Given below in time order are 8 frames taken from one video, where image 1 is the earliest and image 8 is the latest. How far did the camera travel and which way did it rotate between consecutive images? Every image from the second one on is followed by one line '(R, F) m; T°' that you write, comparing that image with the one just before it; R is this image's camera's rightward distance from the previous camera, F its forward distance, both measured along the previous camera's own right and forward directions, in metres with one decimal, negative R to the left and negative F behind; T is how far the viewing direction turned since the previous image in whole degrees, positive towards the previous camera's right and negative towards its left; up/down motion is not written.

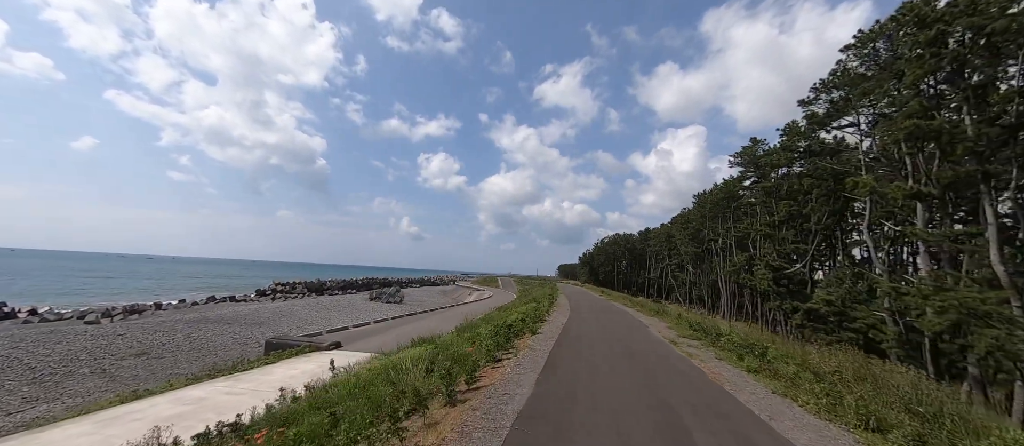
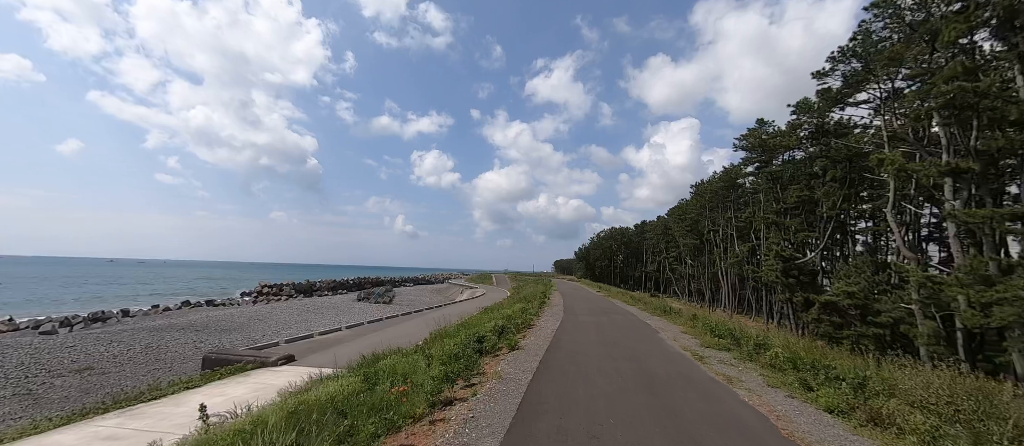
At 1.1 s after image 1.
(+0.4, +1.7) m; +1°
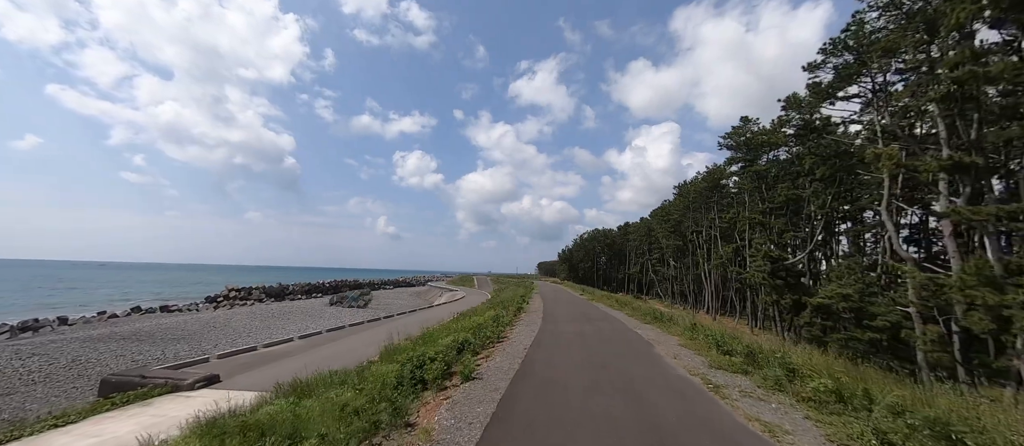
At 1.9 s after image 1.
(+0.3, +1.3) m; +3°
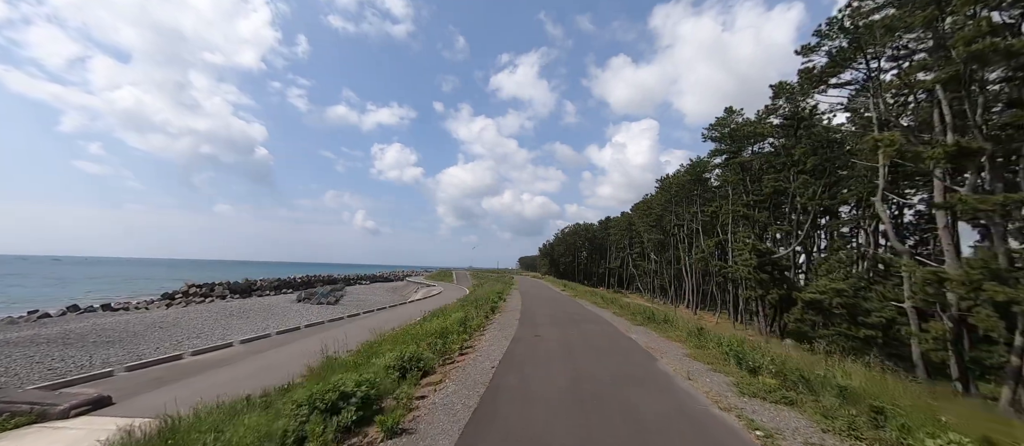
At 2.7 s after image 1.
(+0.2, +1.4) m; +3°
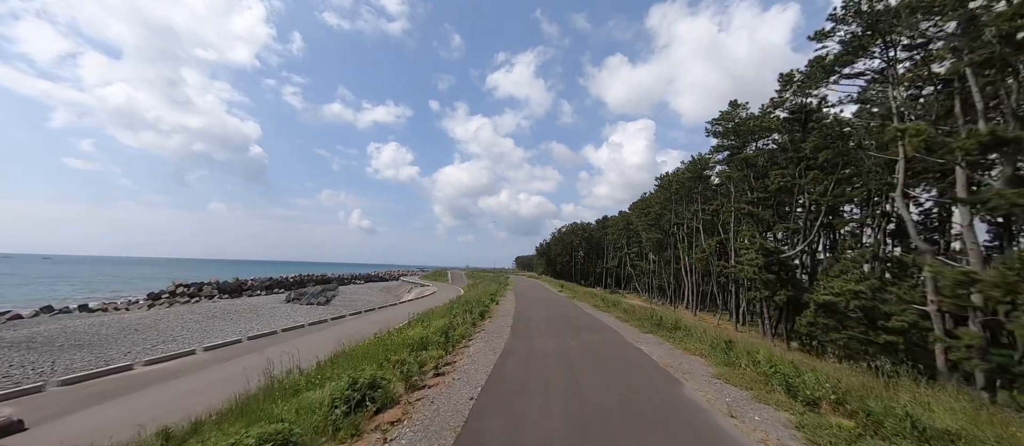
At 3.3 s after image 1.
(+0.1, +1.0) m; +1°
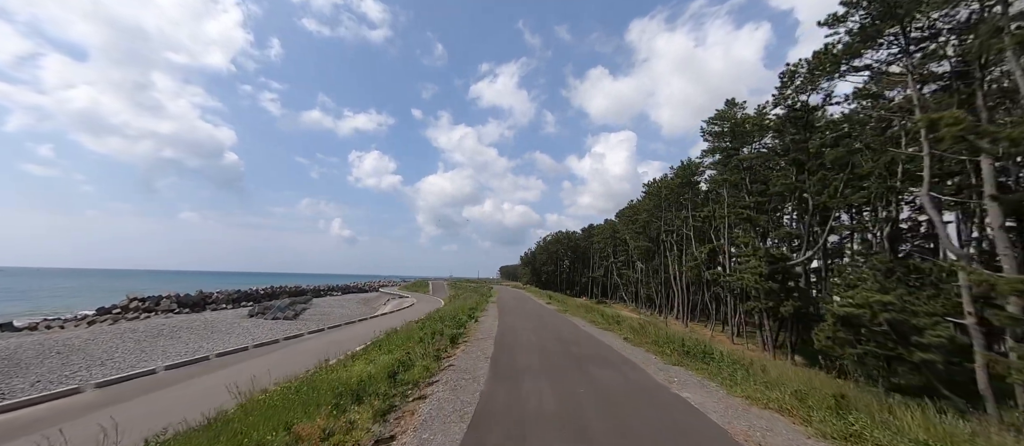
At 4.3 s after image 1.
(0.0, +1.8) m; +2°
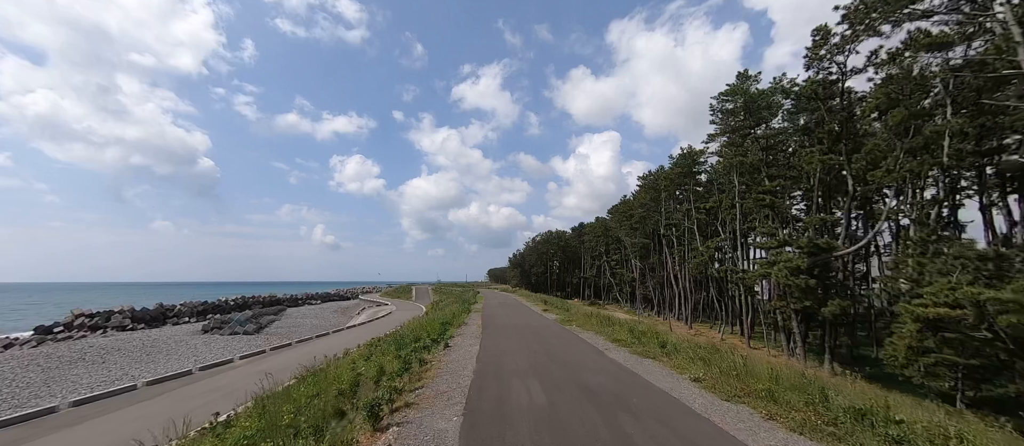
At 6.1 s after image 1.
(0.0, +3.1) m; +2°
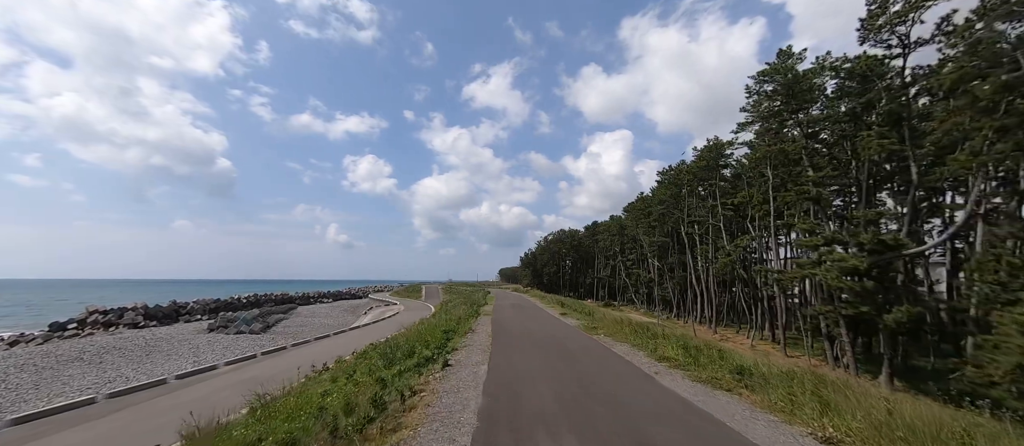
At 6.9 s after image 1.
(-0.1, +1.4) m; -2°
